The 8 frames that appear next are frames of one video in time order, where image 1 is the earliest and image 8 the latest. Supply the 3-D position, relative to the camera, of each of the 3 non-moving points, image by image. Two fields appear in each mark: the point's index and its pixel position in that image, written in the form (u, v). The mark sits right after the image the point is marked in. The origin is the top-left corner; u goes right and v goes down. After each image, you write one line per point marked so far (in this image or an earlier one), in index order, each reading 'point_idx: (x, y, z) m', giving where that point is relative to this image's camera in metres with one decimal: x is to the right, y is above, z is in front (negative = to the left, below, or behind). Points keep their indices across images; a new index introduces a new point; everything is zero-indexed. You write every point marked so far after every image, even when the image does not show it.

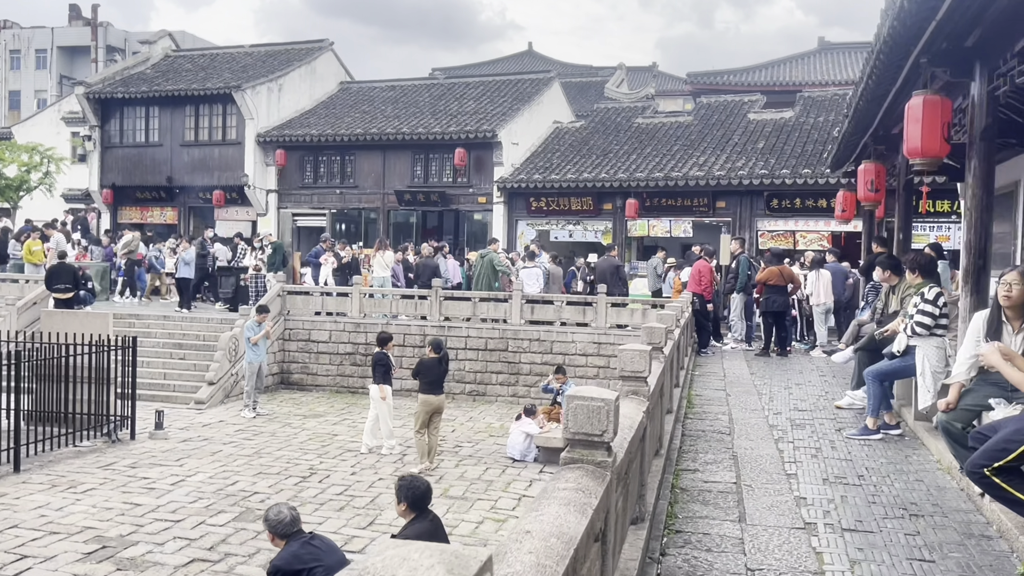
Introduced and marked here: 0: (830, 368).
0: (+4.1, -1.1, +11.3) m
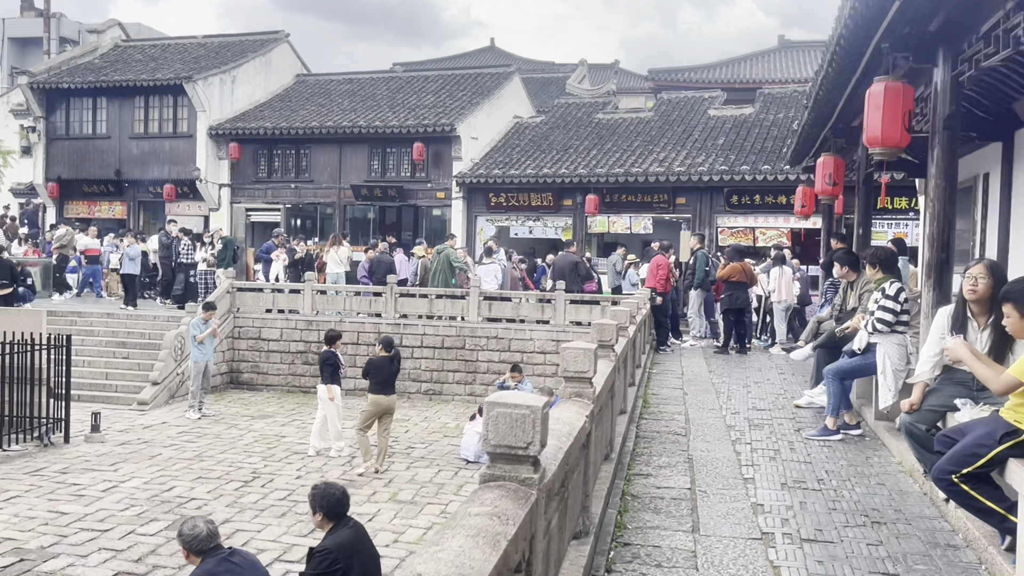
0: (+3.5, -1.0, +11.1) m
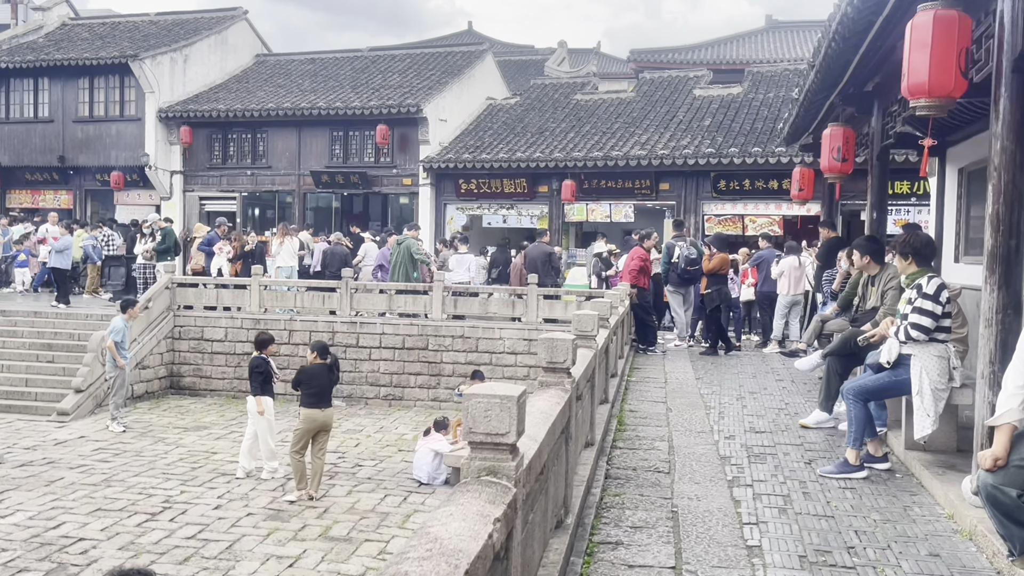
0: (+3.1, -1.0, +9.8) m
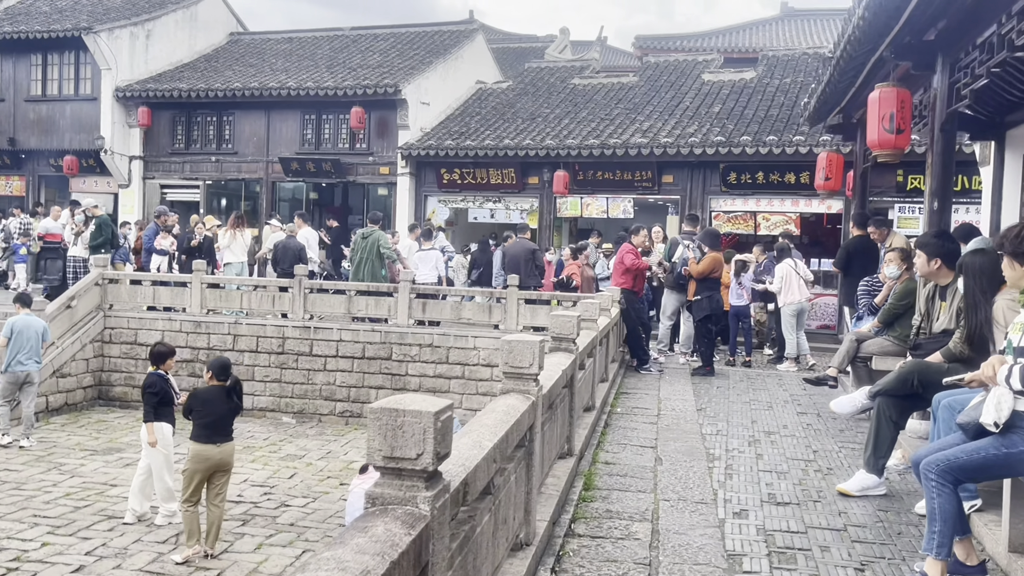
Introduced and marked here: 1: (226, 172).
0: (+2.7, -1.0, +7.8) m
1: (-6.5, +2.6, +19.8) m
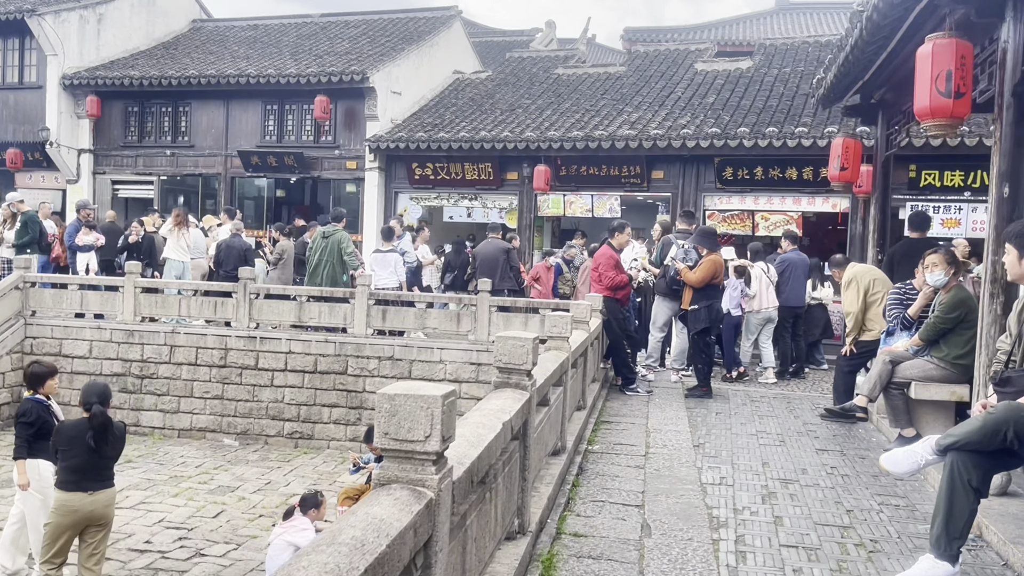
0: (+2.4, -1.1, +6.5) m
1: (-6.9, +2.6, +18.4) m
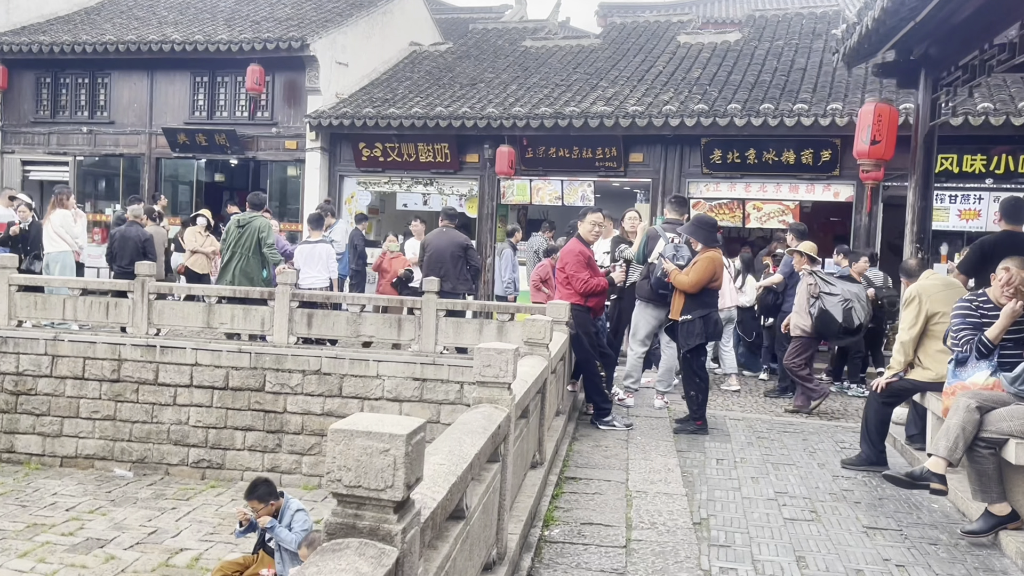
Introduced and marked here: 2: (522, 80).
0: (+2.0, -1.2, +4.7) m
1: (-7.7, +2.7, +16.3) m
2: (+0.2, +3.6, +15.2) m
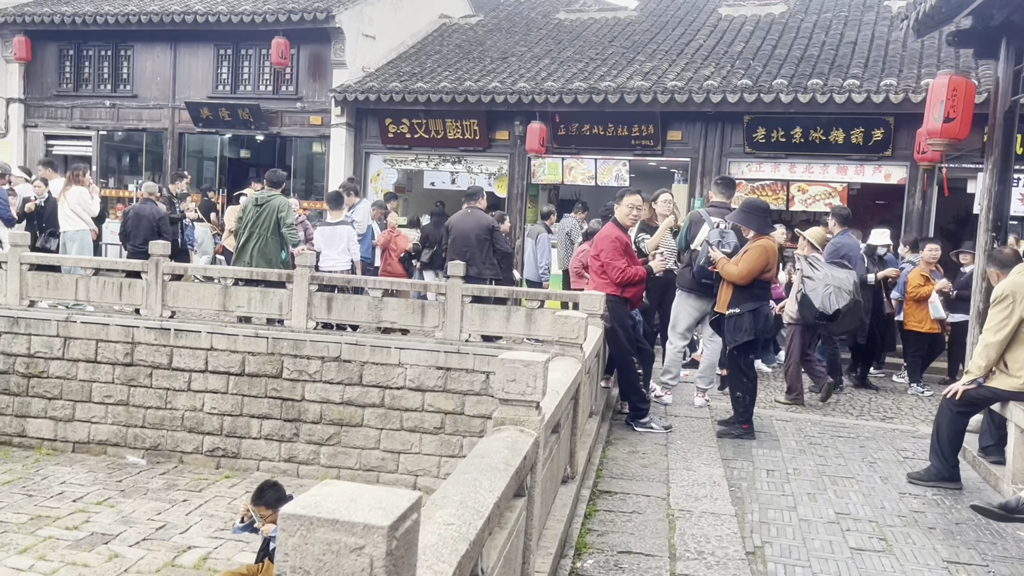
0: (+2.1, -1.2, +4.1) m
1: (-7.1, +3.1, +15.9) m
2: (+0.7, +3.9, +14.5) m
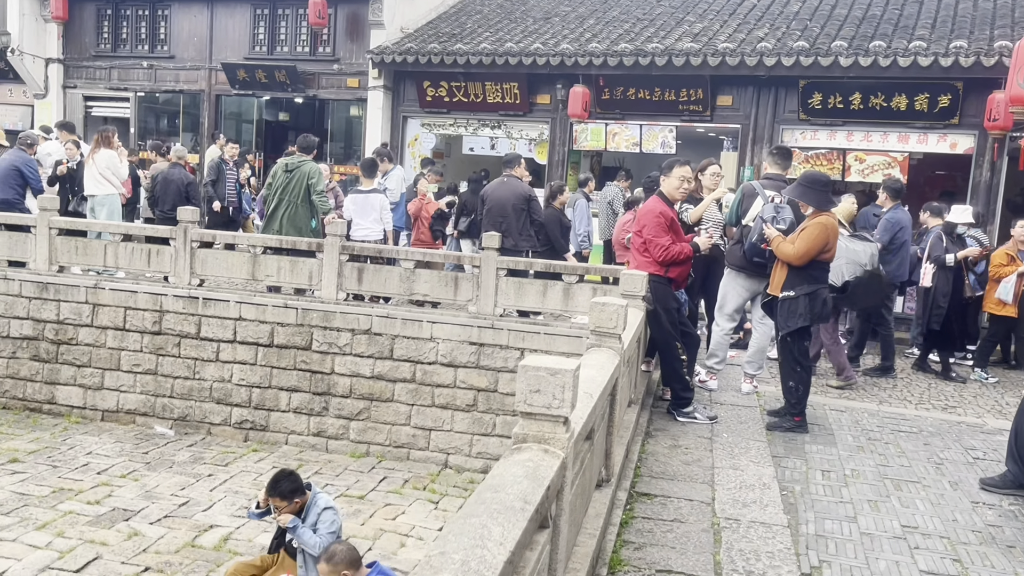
0: (+2.2, -1.1, +3.7) m
1: (-6.3, +3.7, +15.7) m
2: (+1.4, +4.4, +13.9) m
